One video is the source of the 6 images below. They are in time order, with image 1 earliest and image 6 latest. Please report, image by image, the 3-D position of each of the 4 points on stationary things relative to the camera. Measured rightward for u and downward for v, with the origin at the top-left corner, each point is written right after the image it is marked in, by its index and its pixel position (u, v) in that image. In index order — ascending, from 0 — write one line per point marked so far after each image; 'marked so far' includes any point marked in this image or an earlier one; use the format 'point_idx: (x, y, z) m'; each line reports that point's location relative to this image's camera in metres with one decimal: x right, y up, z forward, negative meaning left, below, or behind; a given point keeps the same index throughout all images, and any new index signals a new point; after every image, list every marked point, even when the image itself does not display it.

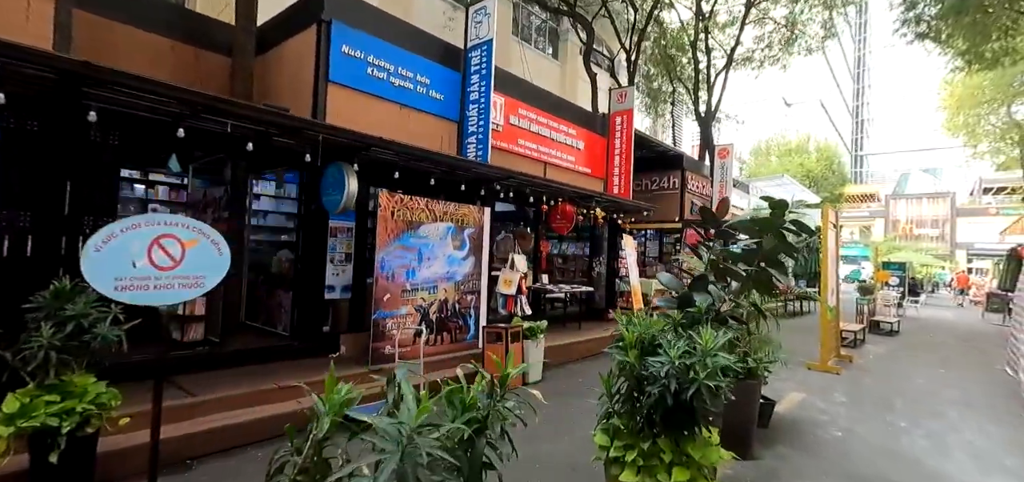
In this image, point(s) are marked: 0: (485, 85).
0: (-0.4, +2.2, +6.8) m
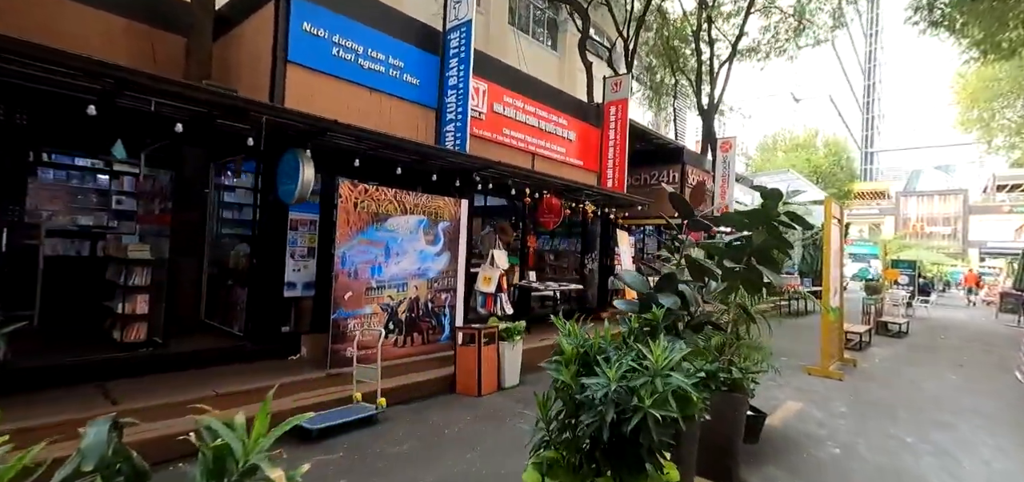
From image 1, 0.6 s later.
0: (-0.6, +2.3, +6.4) m
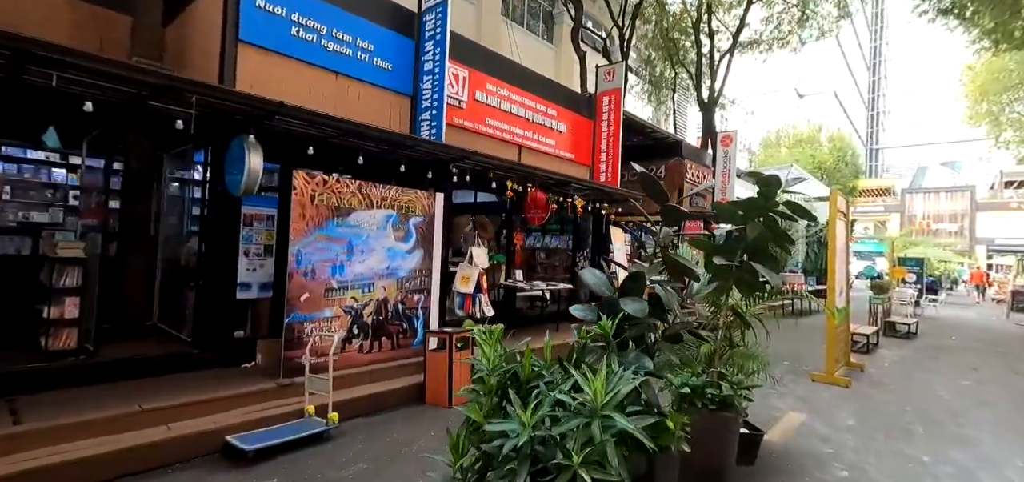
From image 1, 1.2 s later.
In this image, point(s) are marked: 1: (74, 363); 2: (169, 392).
0: (-0.9, +2.4, +6.0) m
1: (-3.5, -1.0, +3.8) m
2: (-2.7, -1.2, +3.8) m
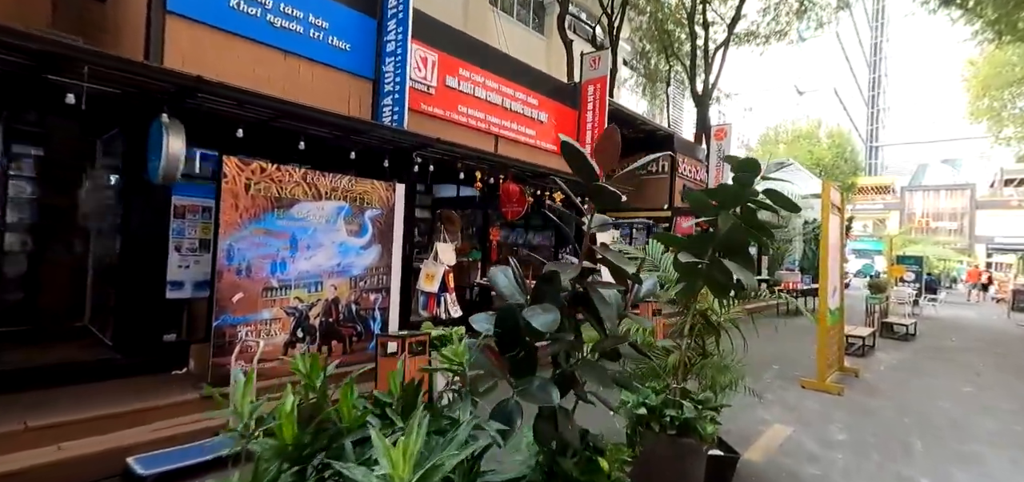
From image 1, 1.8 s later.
0: (-1.3, +2.4, +5.5) m
1: (-3.8, -0.9, +3.4) m
2: (-3.1, -1.2, +3.4) m
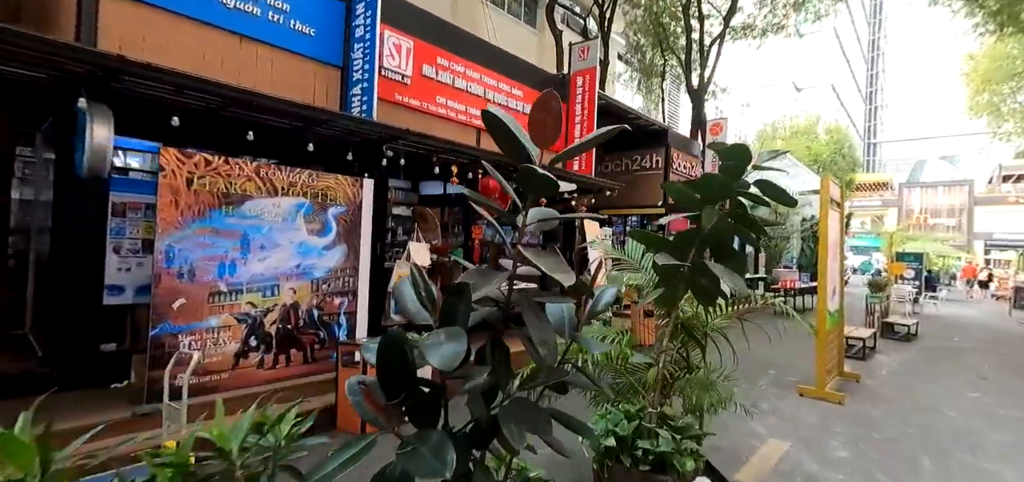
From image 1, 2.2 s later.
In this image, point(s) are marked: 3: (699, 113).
0: (-1.5, +2.4, +5.1) m
1: (-4.1, -0.9, +3.0) m
2: (-3.3, -1.2, +3.0) m
3: (+5.9, +4.0, +15.1) m
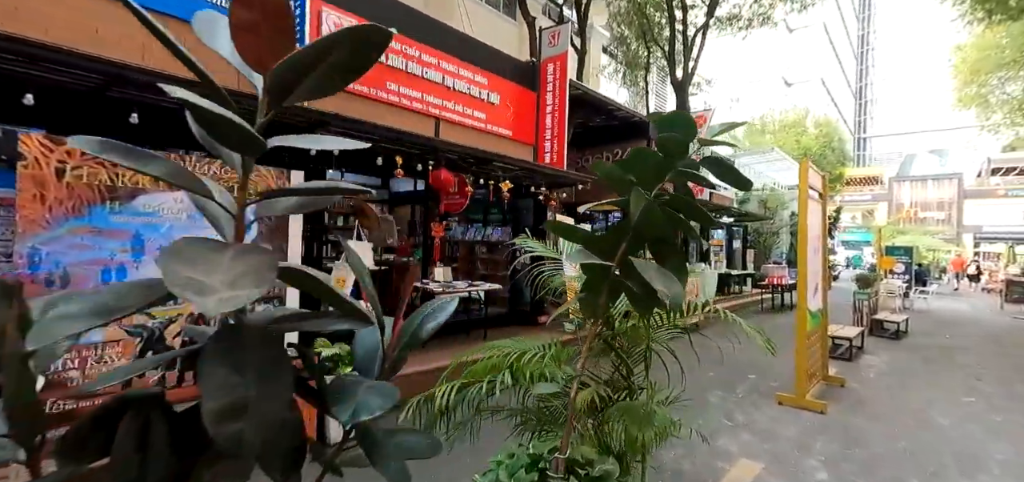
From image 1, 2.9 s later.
0: (-2.0, +2.4, +4.6) m
1: (-4.5, -1.0, +2.4) m
2: (-3.8, -1.2, +2.5) m
3: (+5.2, +4.2, +14.6) m
